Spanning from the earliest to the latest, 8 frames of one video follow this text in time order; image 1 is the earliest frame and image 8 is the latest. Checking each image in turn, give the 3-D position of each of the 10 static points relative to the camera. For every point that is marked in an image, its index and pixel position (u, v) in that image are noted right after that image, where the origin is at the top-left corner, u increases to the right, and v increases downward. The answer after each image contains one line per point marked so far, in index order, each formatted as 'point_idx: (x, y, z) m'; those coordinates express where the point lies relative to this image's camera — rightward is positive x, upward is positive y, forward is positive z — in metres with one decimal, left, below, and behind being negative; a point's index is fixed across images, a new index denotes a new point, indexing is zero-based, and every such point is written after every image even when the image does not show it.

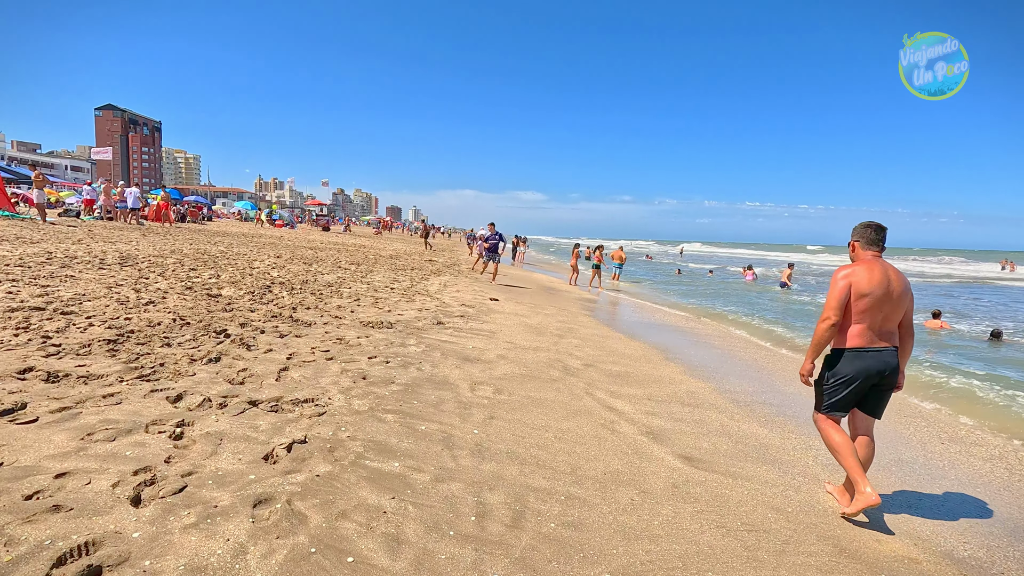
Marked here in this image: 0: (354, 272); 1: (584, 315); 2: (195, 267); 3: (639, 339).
0: (-3.7, +0.4, +12.6) m
1: (+1.4, -0.5, +10.6) m
2: (-5.7, +0.4, +9.5) m
3: (+2.1, -0.7, +8.8) m
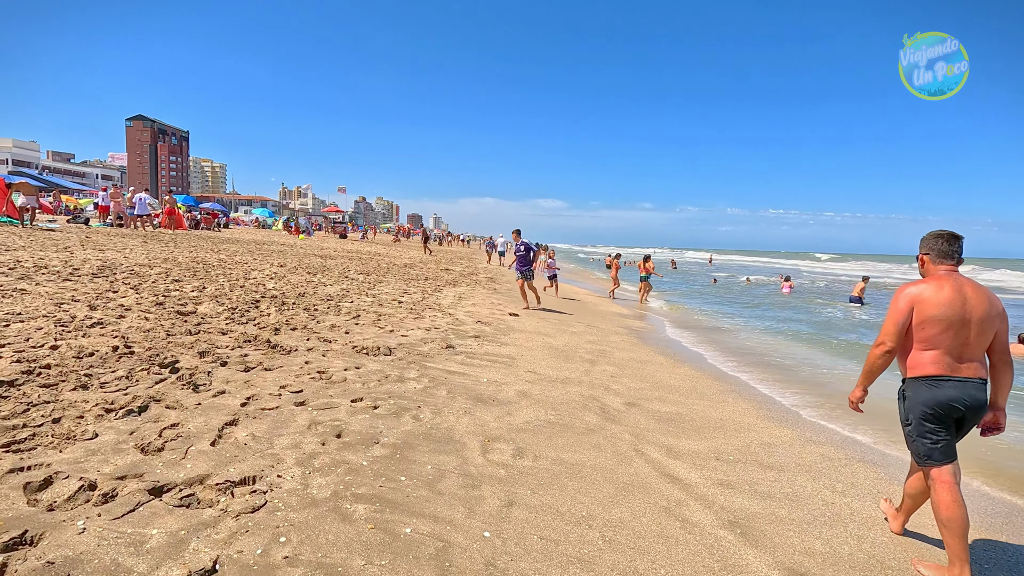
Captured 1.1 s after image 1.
0: (-3.2, +0.1, +11.5) m
1: (+1.8, -0.8, +9.3) m
2: (-5.3, +0.2, +8.5) m
3: (+2.4, -1.0, +7.5) m
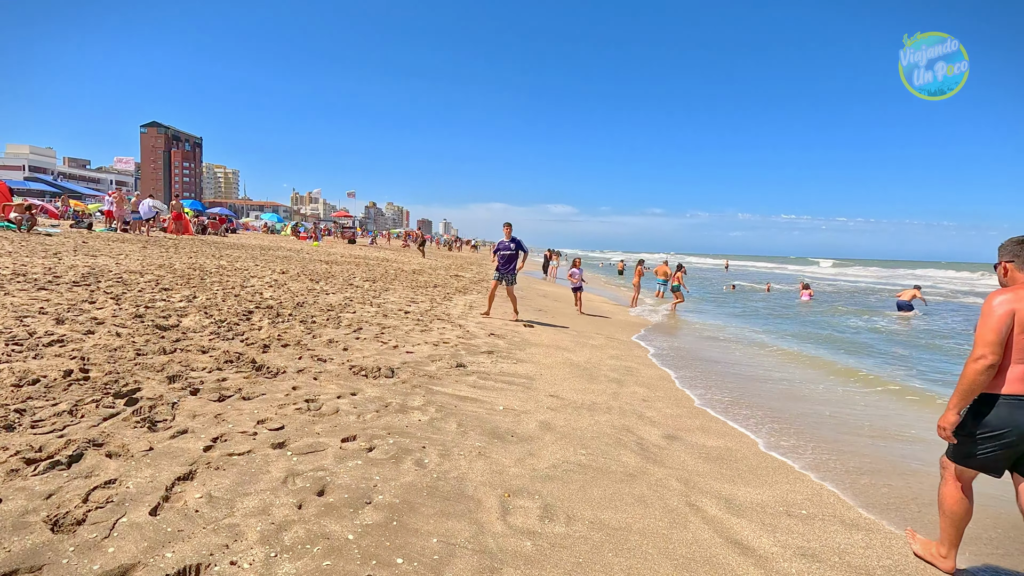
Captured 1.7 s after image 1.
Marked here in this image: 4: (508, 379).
0: (-3.0, -0.1, +10.9) m
1: (+2.0, -0.9, +8.6) m
2: (-5.1, 0.0, +7.9) m
3: (+2.6, -1.1, +6.8) m
4: (0.0, -0.9, +5.4) m
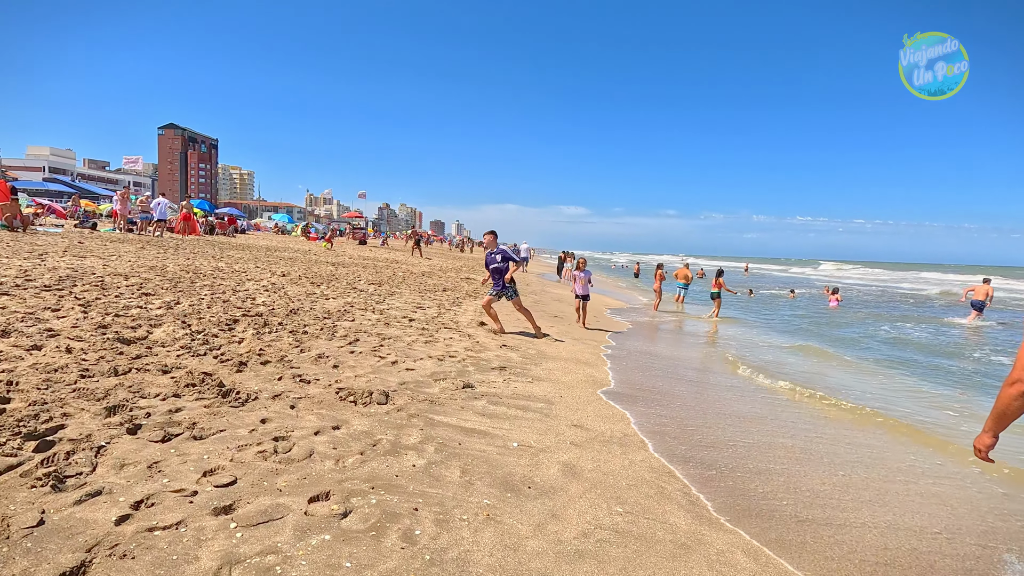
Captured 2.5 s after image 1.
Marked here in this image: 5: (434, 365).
0: (-2.7, -0.2, +10.2) m
1: (+2.2, -1.0, +7.7) m
2: (-4.9, 0.0, +7.3) m
3: (+2.8, -1.2, +6.0) m
4: (+0.1, -1.0, +4.6) m
5: (-0.8, -0.8, +5.4) m
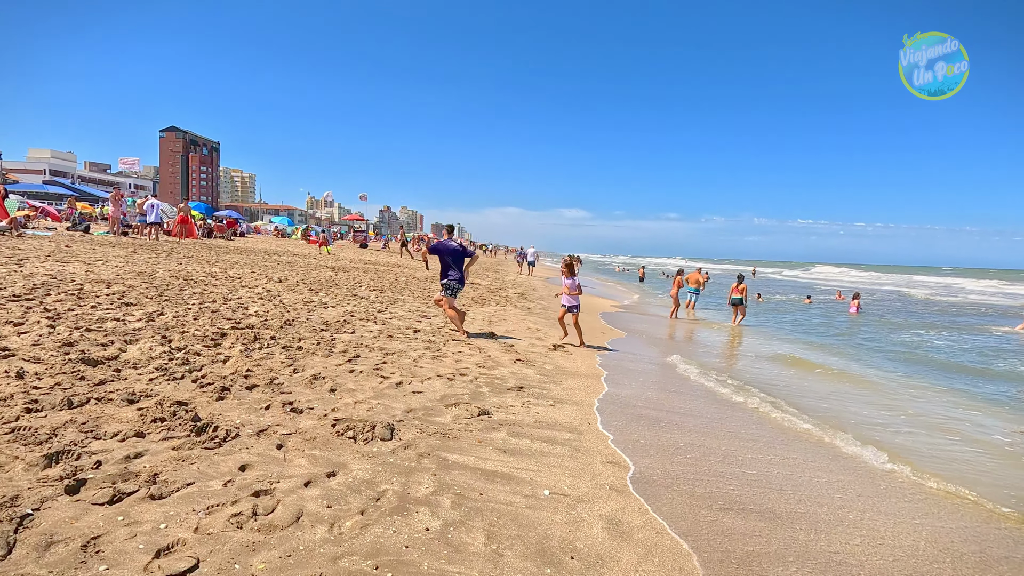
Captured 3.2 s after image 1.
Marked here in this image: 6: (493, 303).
0: (-2.5, -0.3, +9.6) m
1: (+2.4, -1.2, +7.1) m
2: (-4.7, -0.2, +6.7) m
3: (+2.9, -1.3, +5.3) m
4: (+0.3, -1.1, +4.0) m
5: (-0.6, -0.9, +4.8) m
6: (-0.5, -0.3, +13.0) m
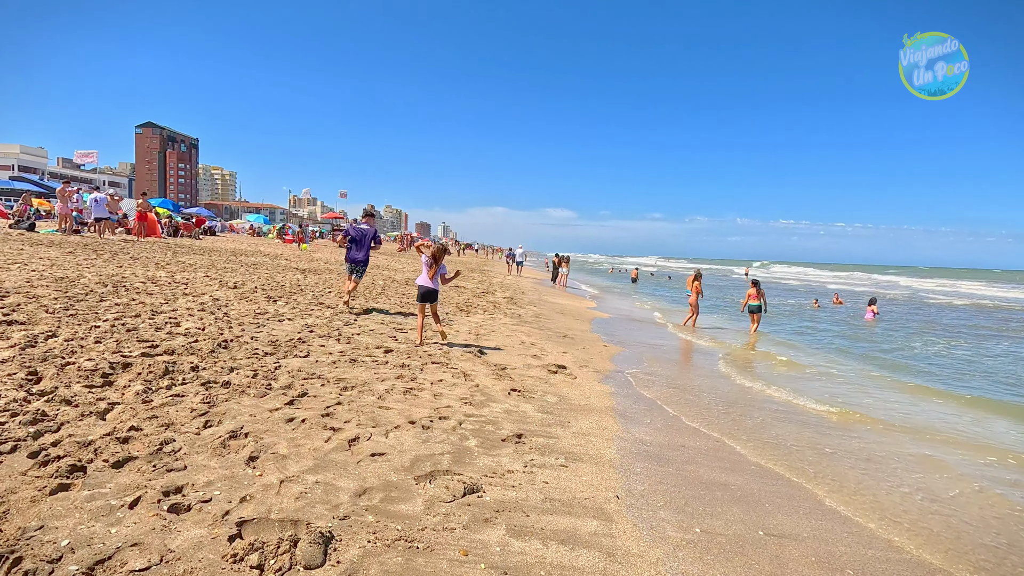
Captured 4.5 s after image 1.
0: (-2.7, -0.4, +8.2) m
1: (+2.3, -1.3, +5.9) m
2: (-4.8, -0.3, +5.3) m
3: (+2.9, -1.4, +4.1) m
4: (+0.3, -1.2, +2.7) m
5: (-0.6, -1.0, +3.5) m
6: (-0.7, -0.5, +11.7) m
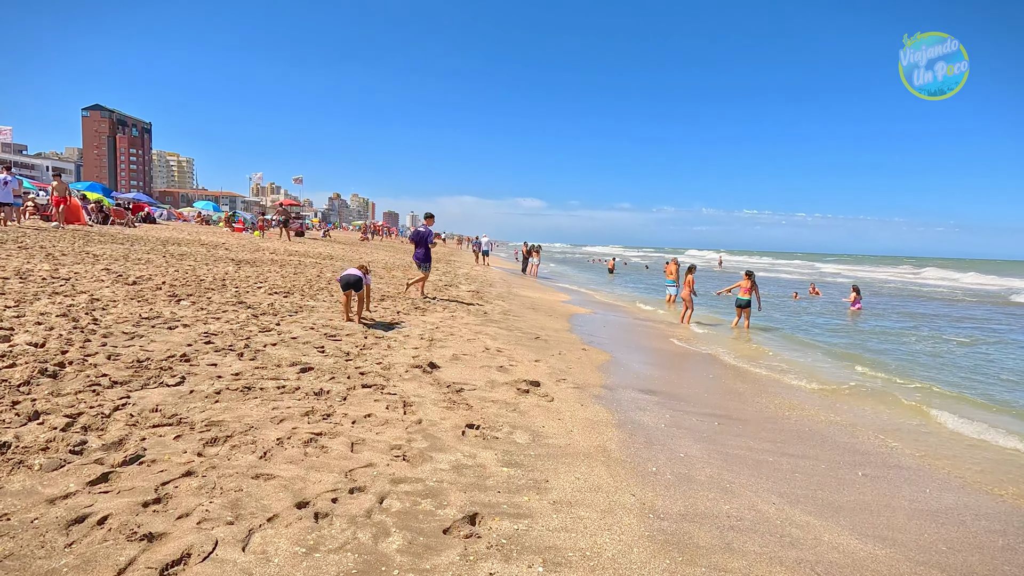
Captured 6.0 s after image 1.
0: (-3.1, -0.4, +6.6) m
1: (+2.0, -1.3, +4.6) m
2: (-5.1, -0.3, +3.6) m
3: (+2.6, -1.4, +2.9) m
4: (+0.1, -1.3, +1.4) m
5: (-0.9, -1.0, +2.1) m
6: (-1.4, -0.3, +10.2) m
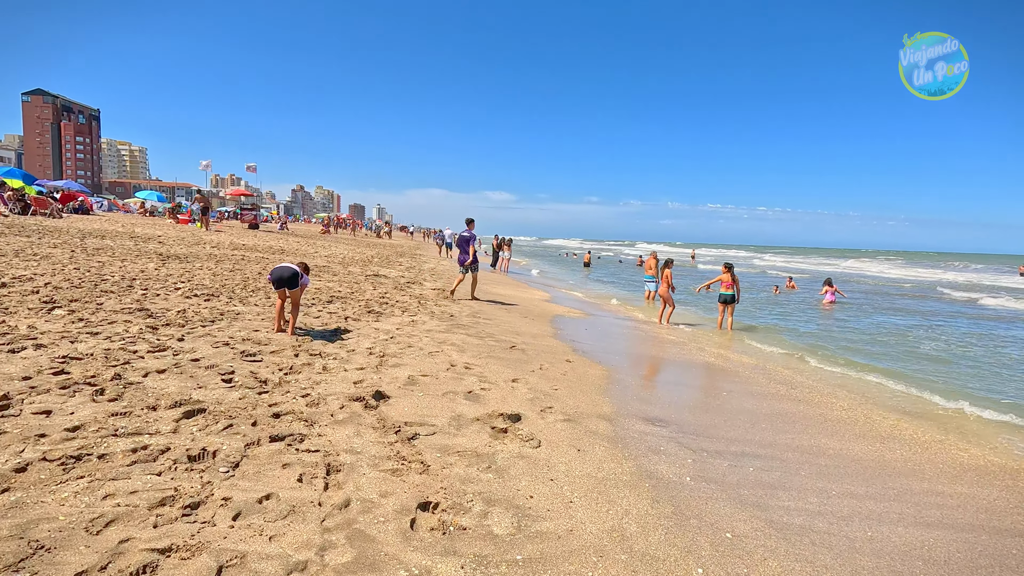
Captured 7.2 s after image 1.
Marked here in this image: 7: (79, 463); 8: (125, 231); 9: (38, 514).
0: (-3.4, -0.4, +5.2) m
1: (+1.8, -1.3, +3.5) m
2: (-5.2, -0.4, +2.0) m
3: (+2.6, -1.5, +1.8) m
4: (+0.1, -1.4, +0.1) m
5: (-0.9, -1.1, +0.8) m
6: (-1.9, -0.3, +8.9) m
7: (-2.0, -0.8, +2.6) m
8: (-12.1, +1.8, +16.7) m
9: (-1.8, -0.9, +2.1) m
